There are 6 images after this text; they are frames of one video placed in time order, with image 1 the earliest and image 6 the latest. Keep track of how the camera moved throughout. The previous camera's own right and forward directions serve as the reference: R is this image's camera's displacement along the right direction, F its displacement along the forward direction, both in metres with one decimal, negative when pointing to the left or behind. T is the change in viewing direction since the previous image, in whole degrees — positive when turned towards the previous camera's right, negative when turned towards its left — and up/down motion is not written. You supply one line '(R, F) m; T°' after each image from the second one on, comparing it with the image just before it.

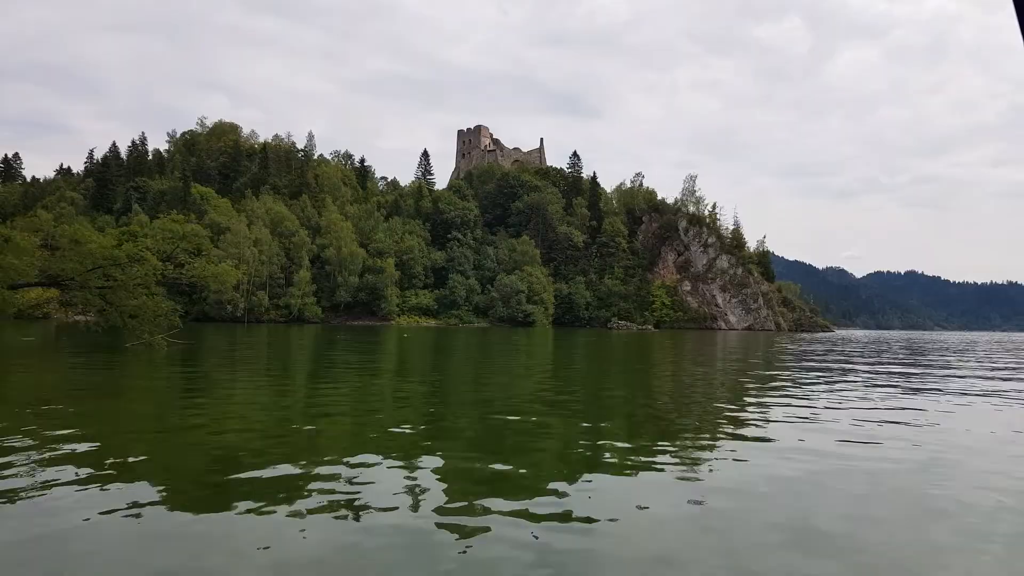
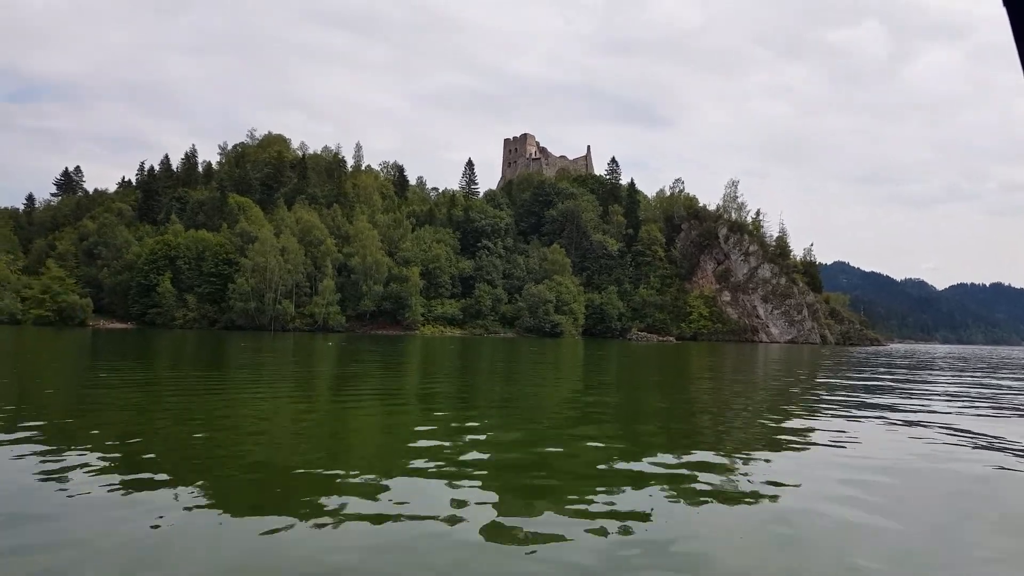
(+1.3, +0.9) m; -5°
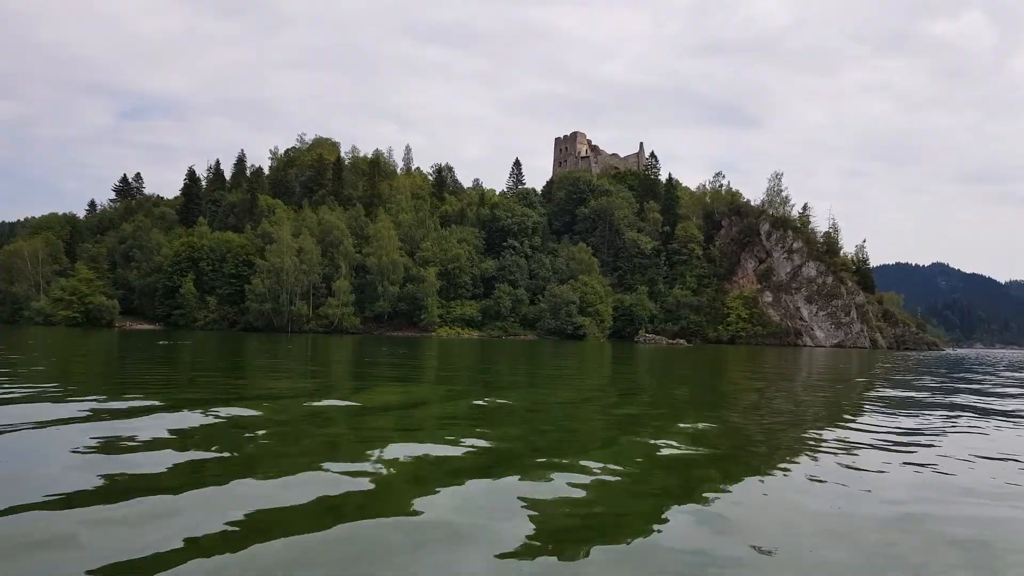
(+2.0, +1.3) m; -6°
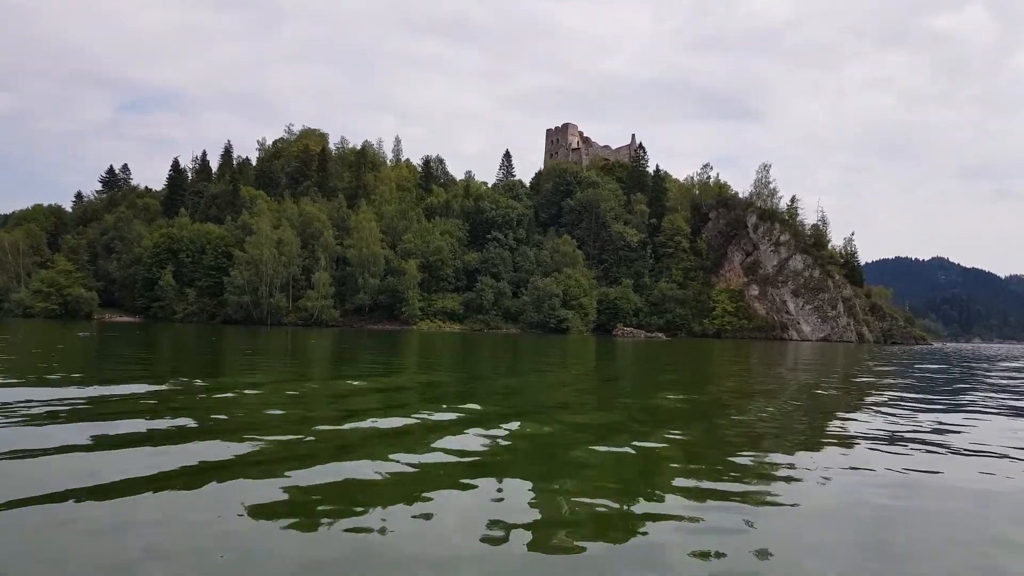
(+1.0, +0.3) m; 0°
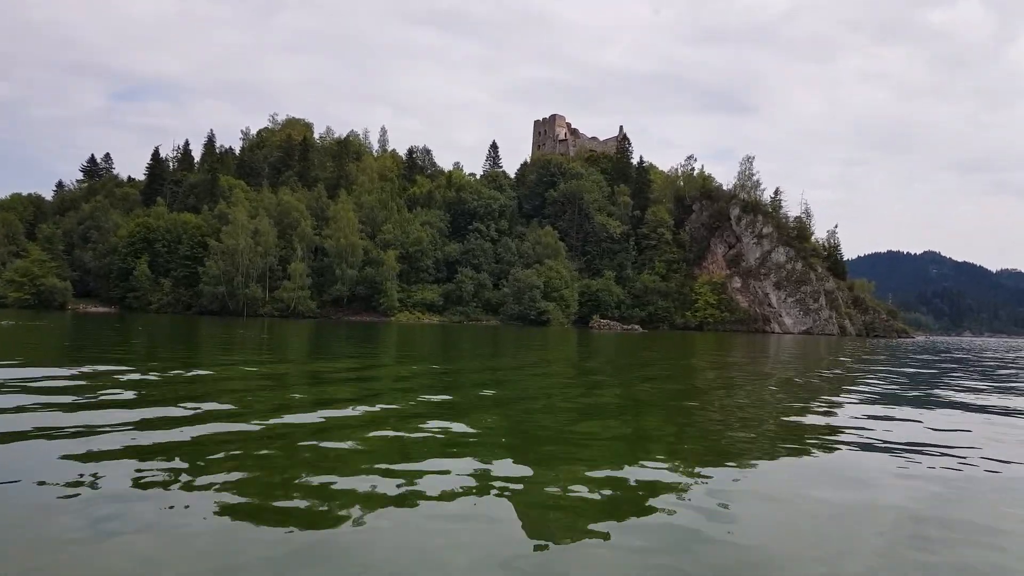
(+0.8, +0.2) m; 0°
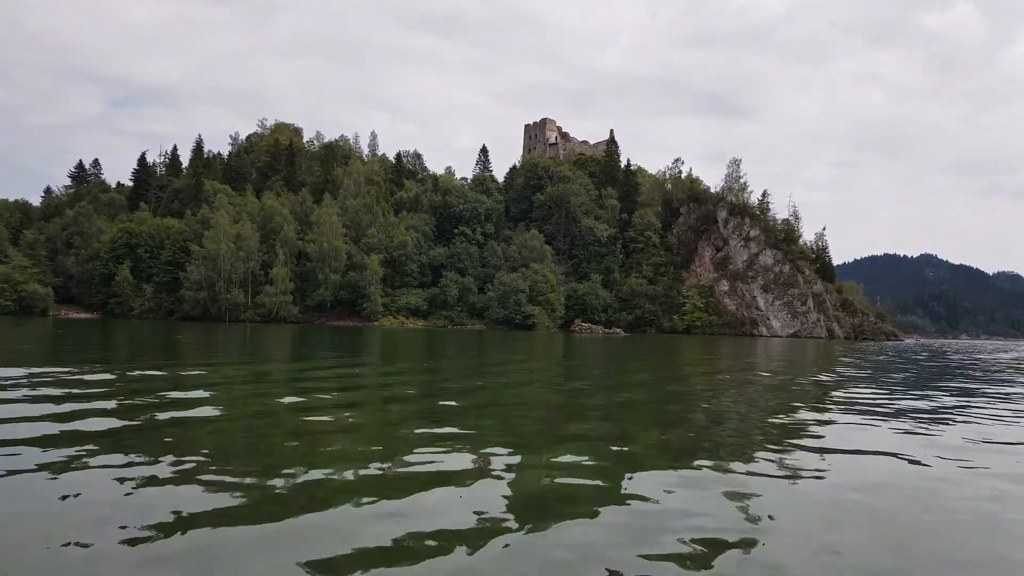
(+0.7, +0.2) m; 0°
